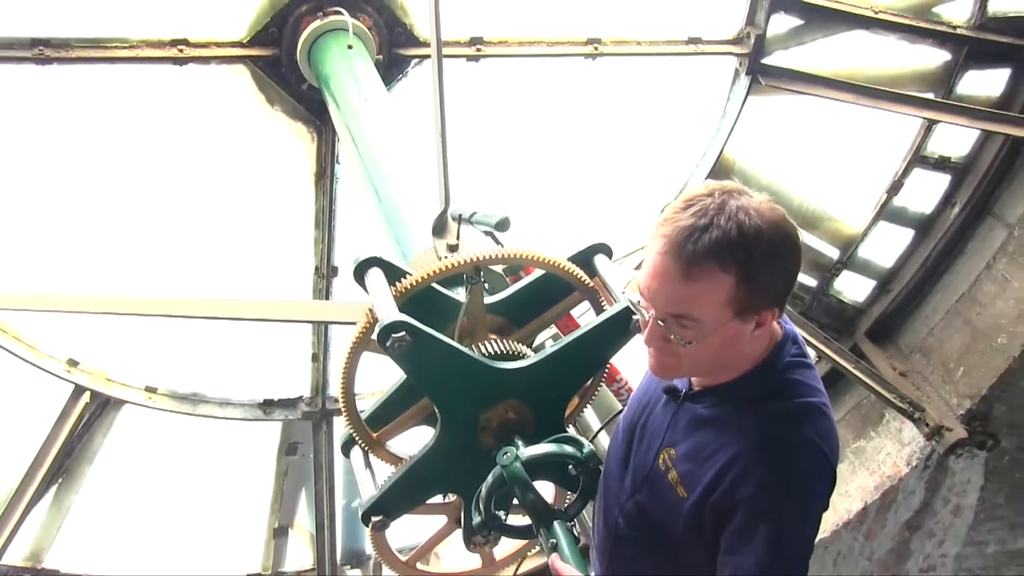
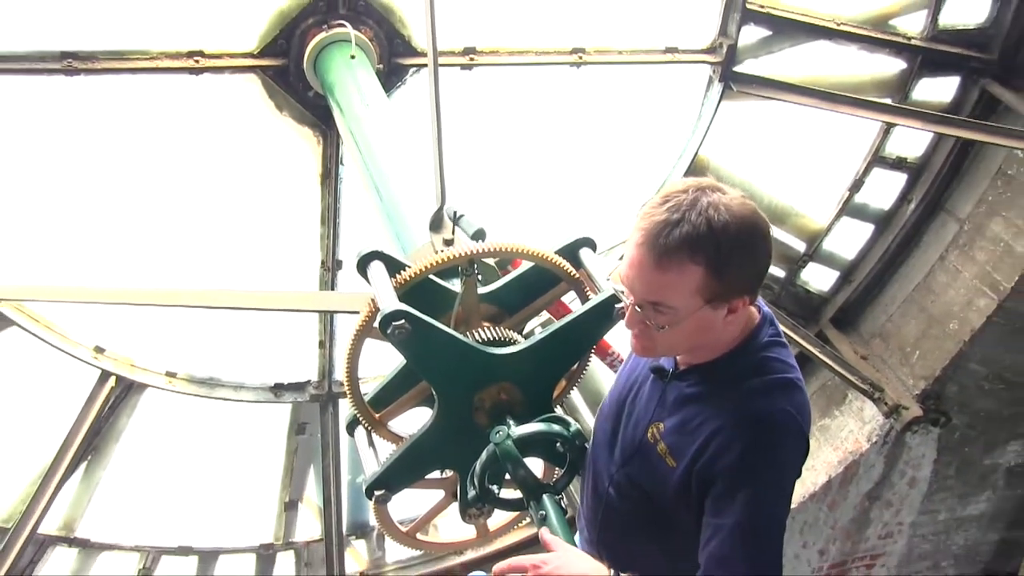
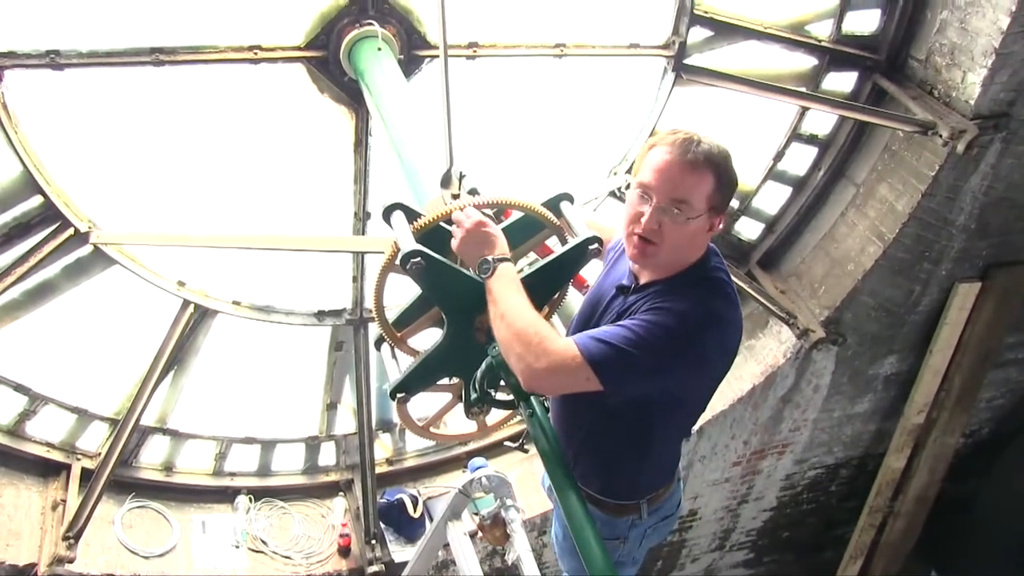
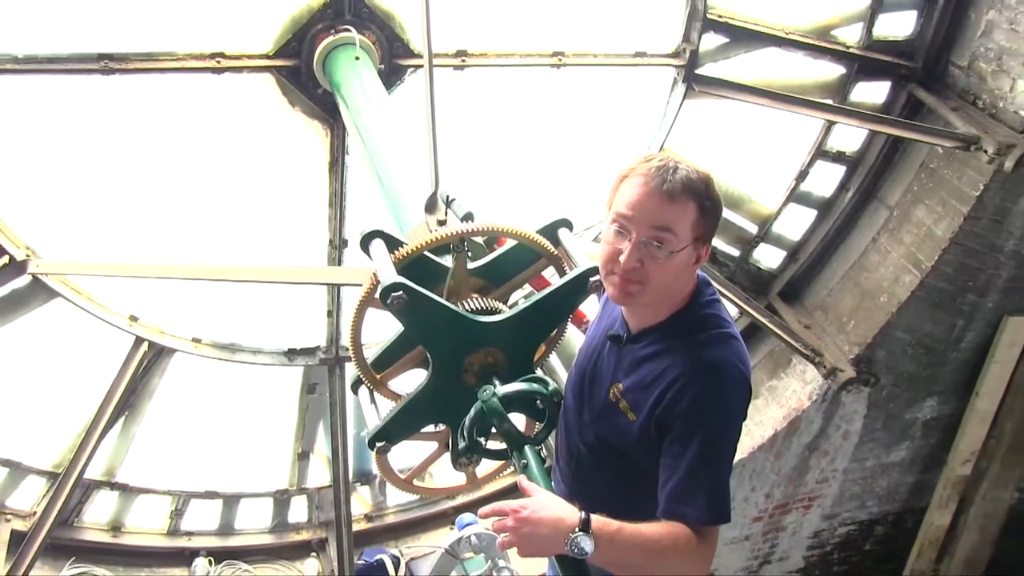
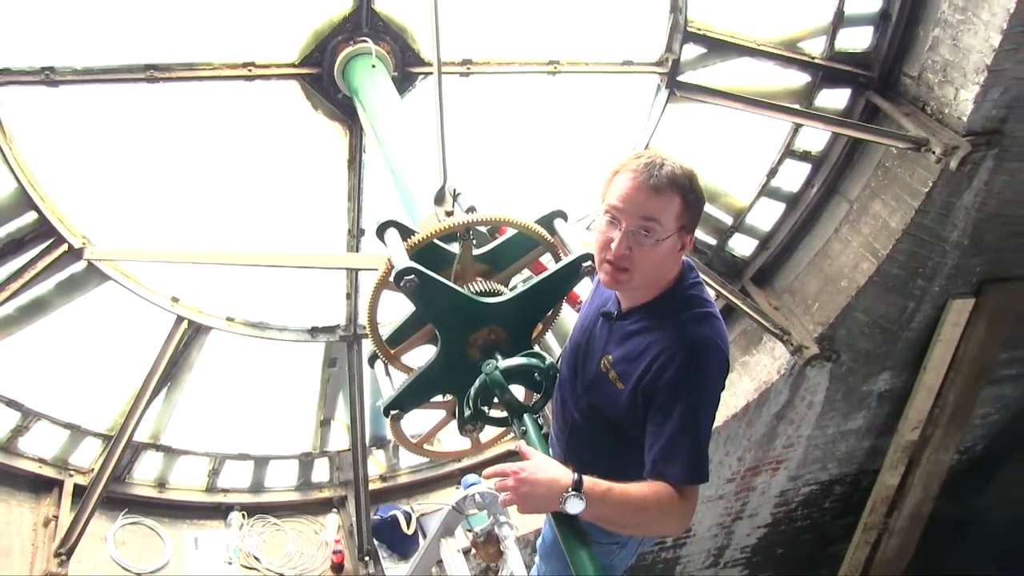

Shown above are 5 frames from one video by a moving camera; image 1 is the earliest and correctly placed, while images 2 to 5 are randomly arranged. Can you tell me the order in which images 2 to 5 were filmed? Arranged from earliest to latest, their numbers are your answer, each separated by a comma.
2, 4, 5, 3
